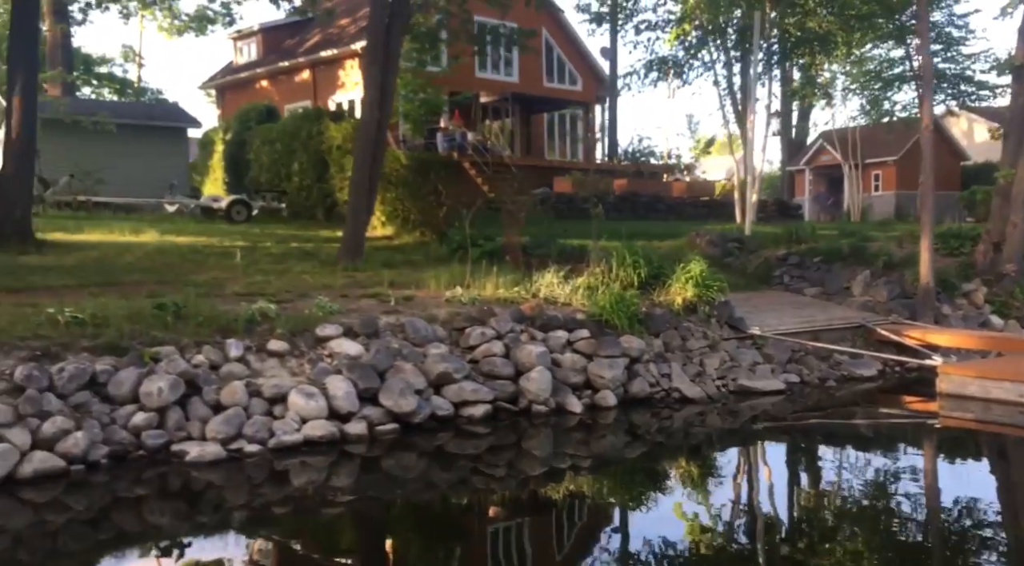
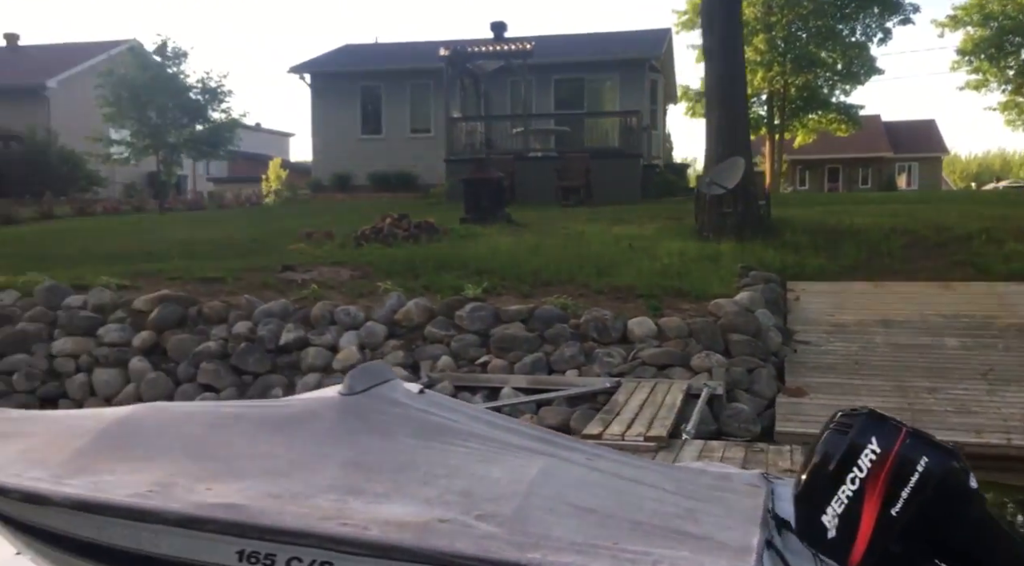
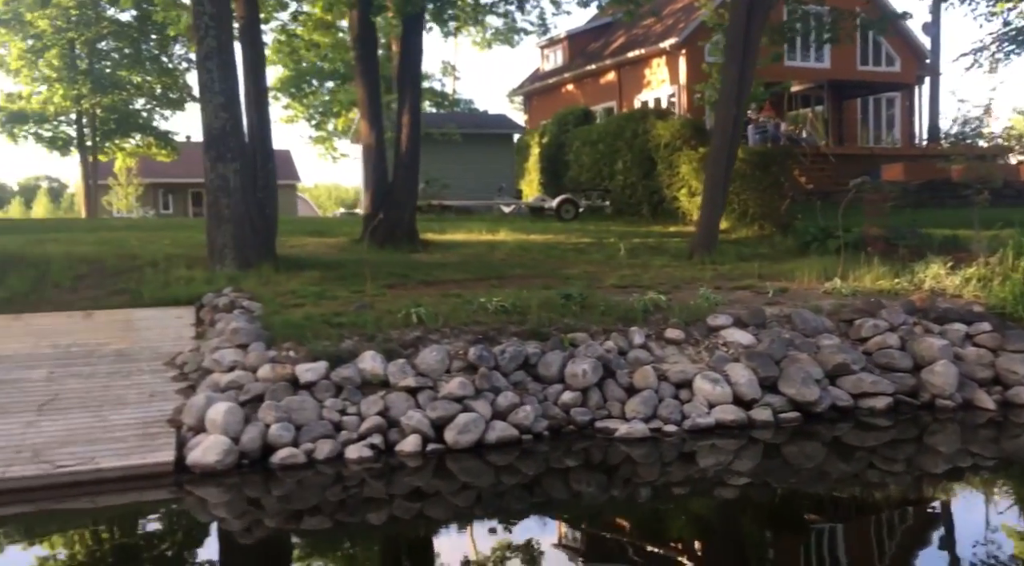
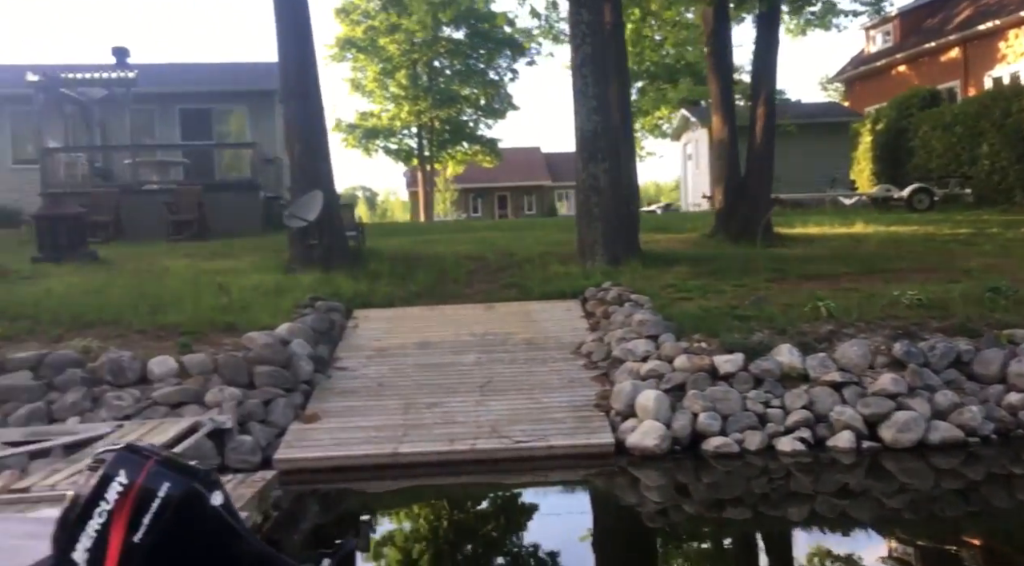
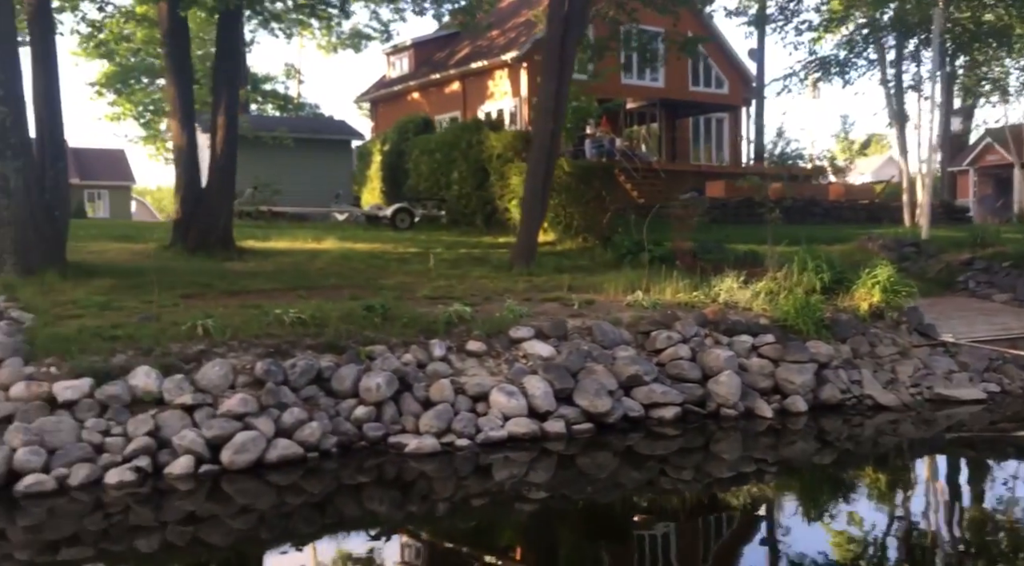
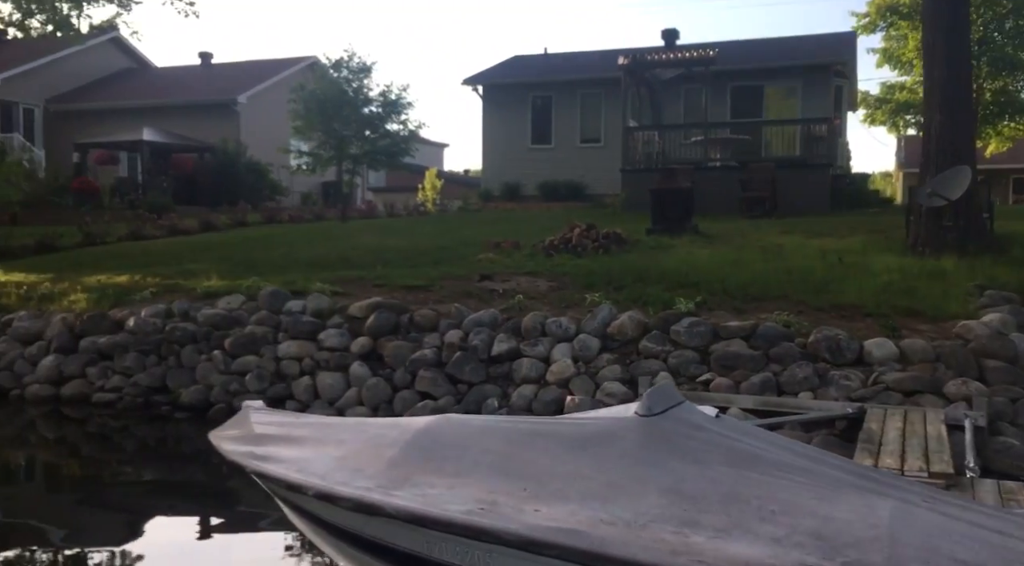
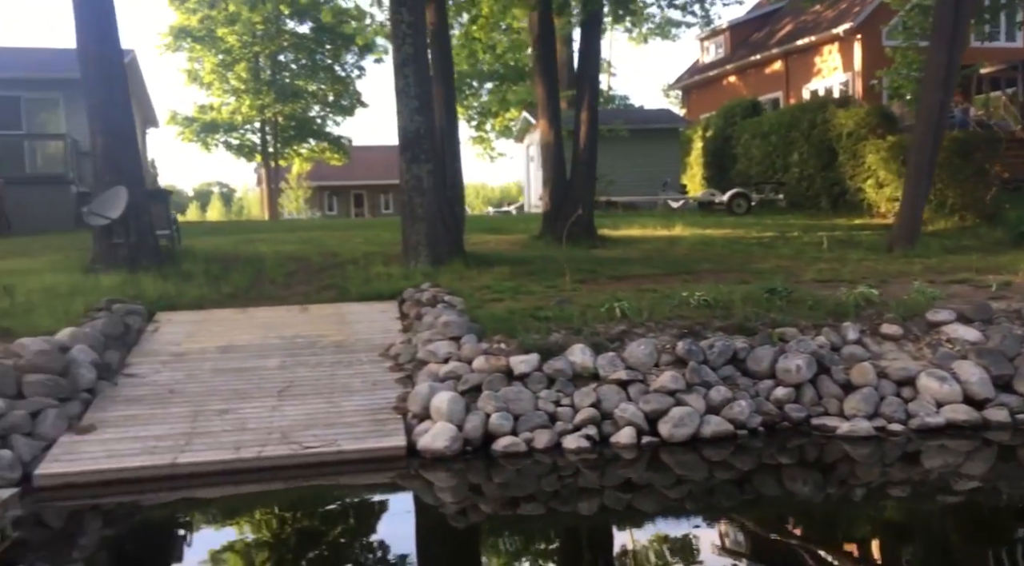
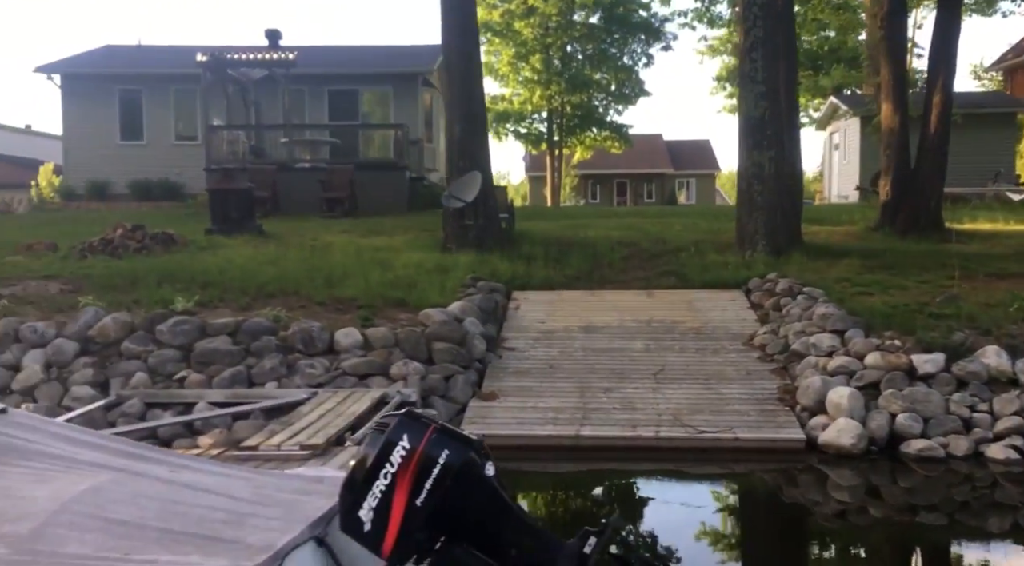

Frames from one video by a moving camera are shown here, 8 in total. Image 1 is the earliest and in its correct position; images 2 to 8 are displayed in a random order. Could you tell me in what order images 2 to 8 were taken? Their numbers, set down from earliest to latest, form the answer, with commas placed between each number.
5, 3, 7, 4, 8, 2, 6
